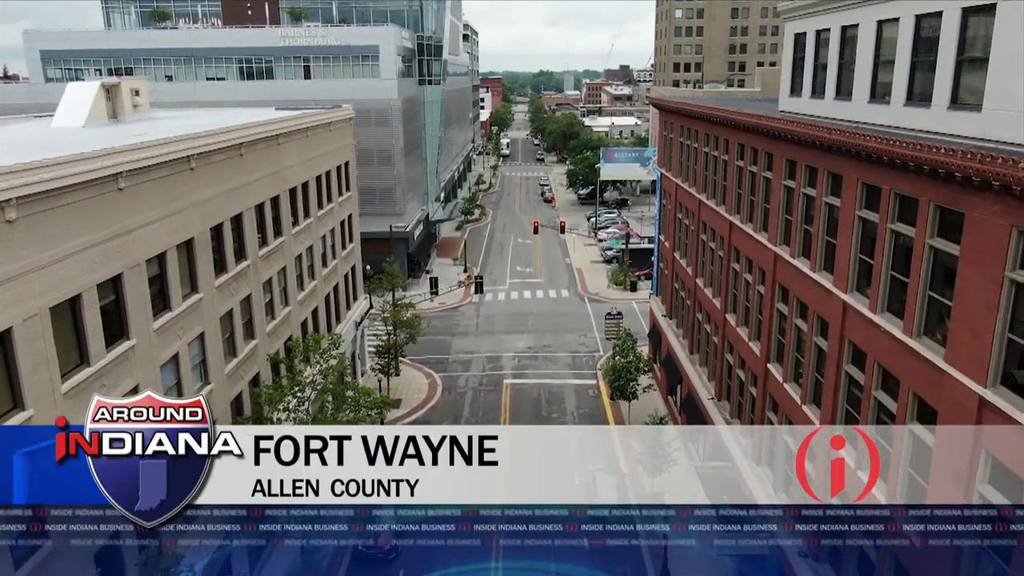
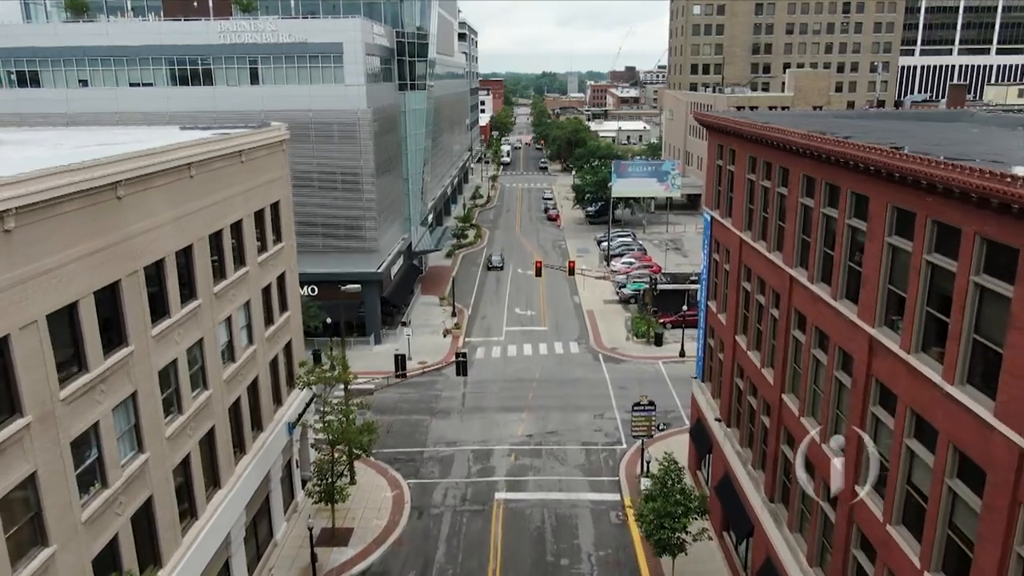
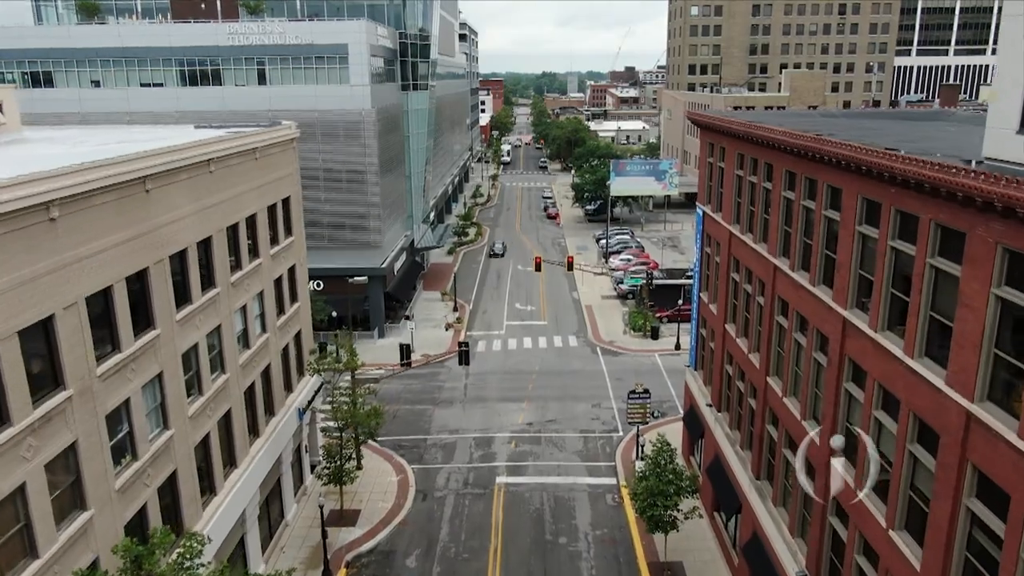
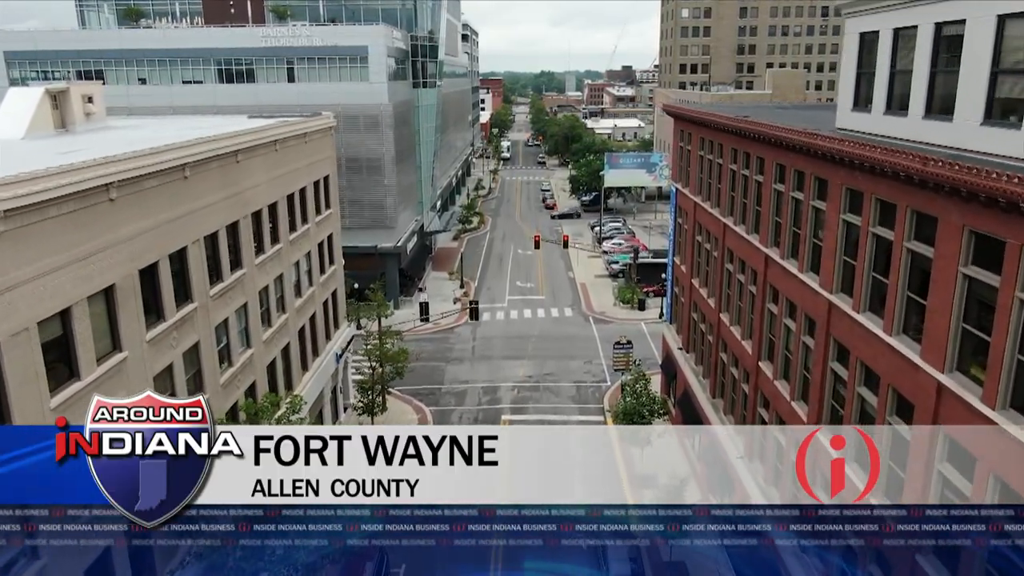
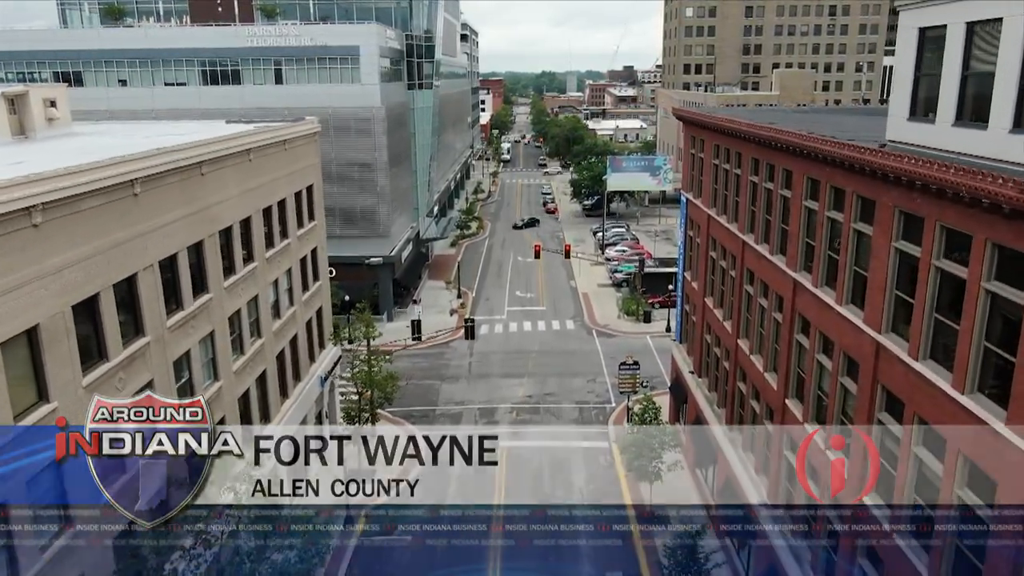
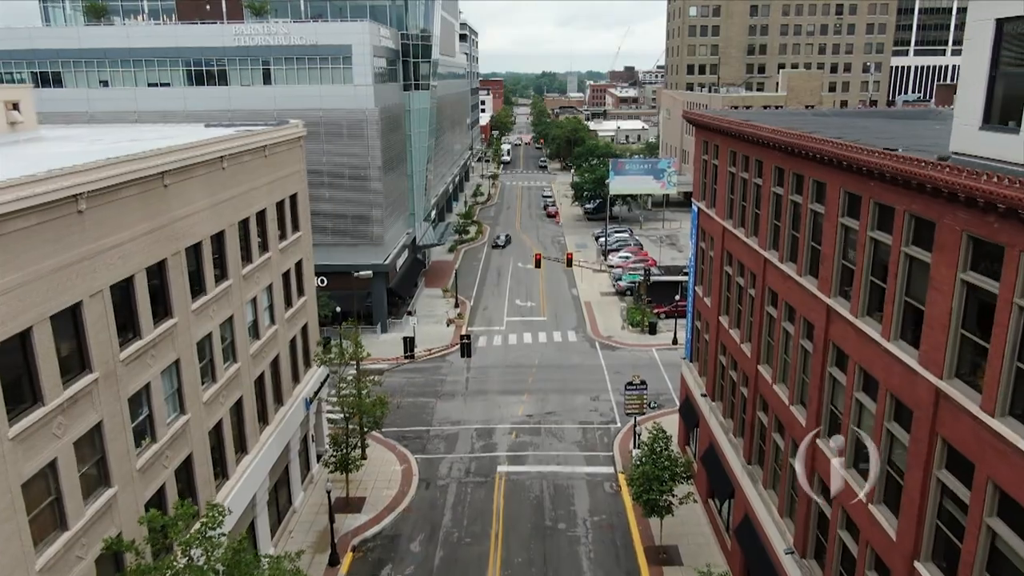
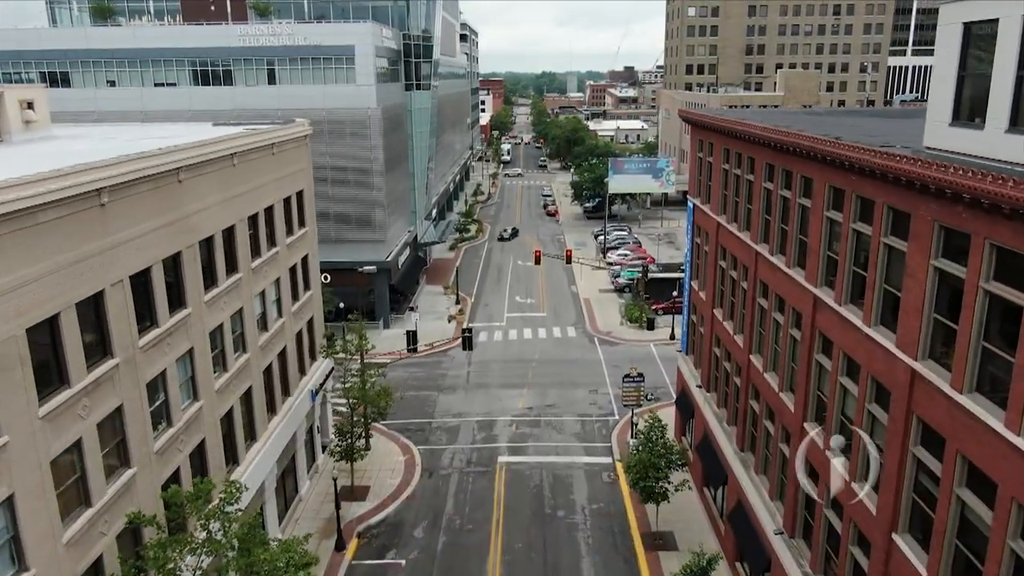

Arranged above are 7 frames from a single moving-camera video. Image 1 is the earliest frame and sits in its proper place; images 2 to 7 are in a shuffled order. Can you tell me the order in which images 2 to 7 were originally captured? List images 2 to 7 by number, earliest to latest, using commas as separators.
4, 5, 7, 6, 3, 2
